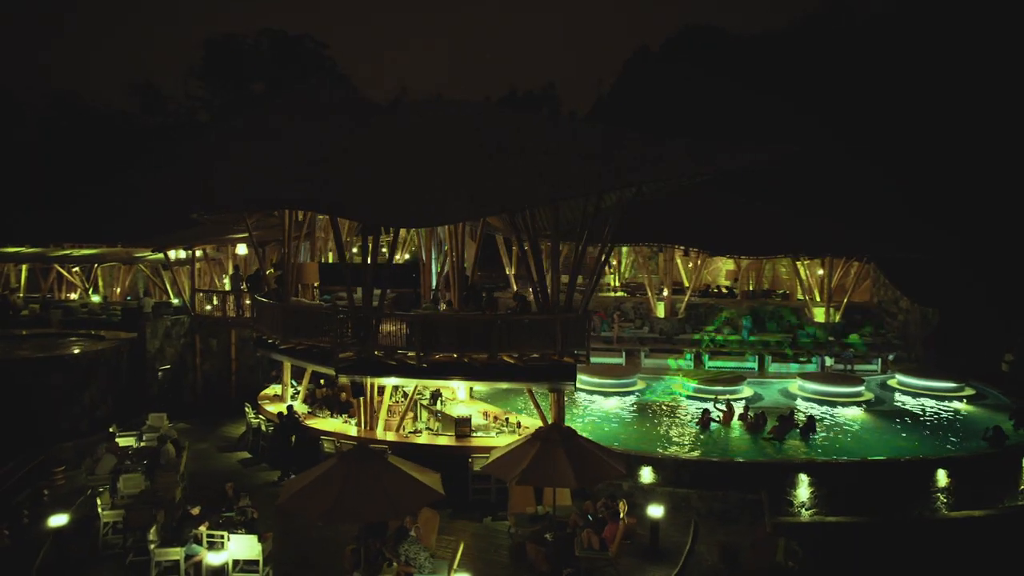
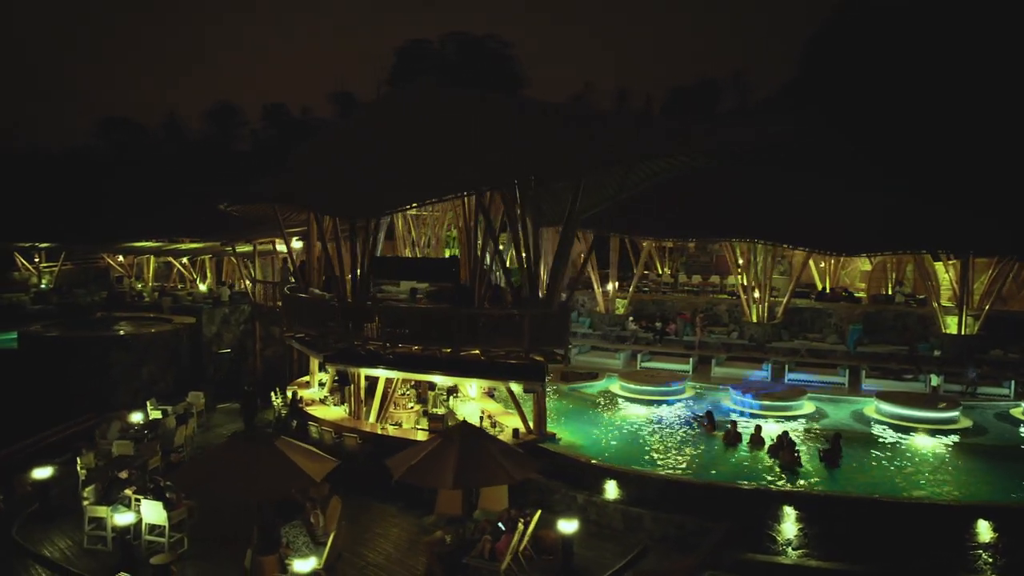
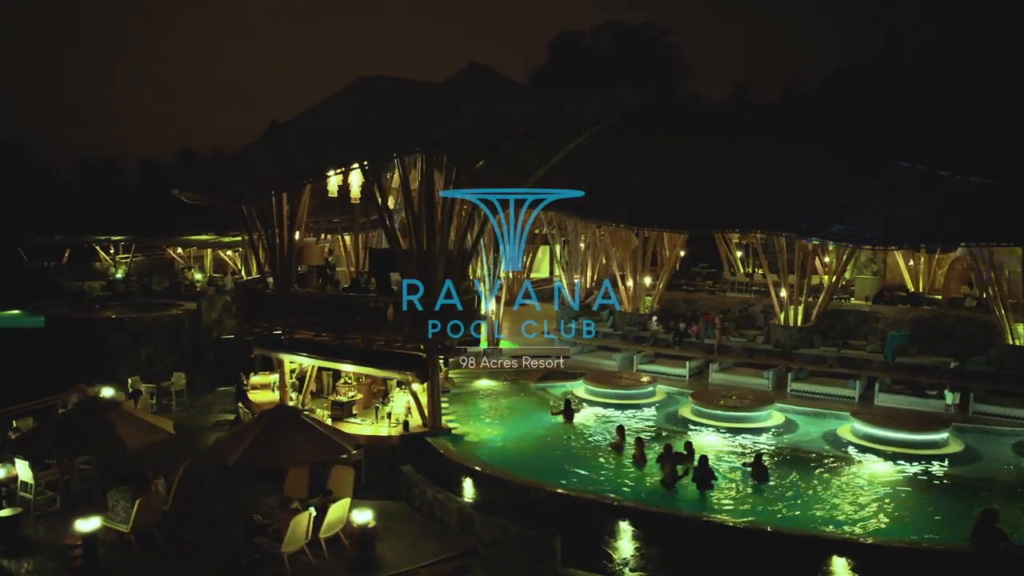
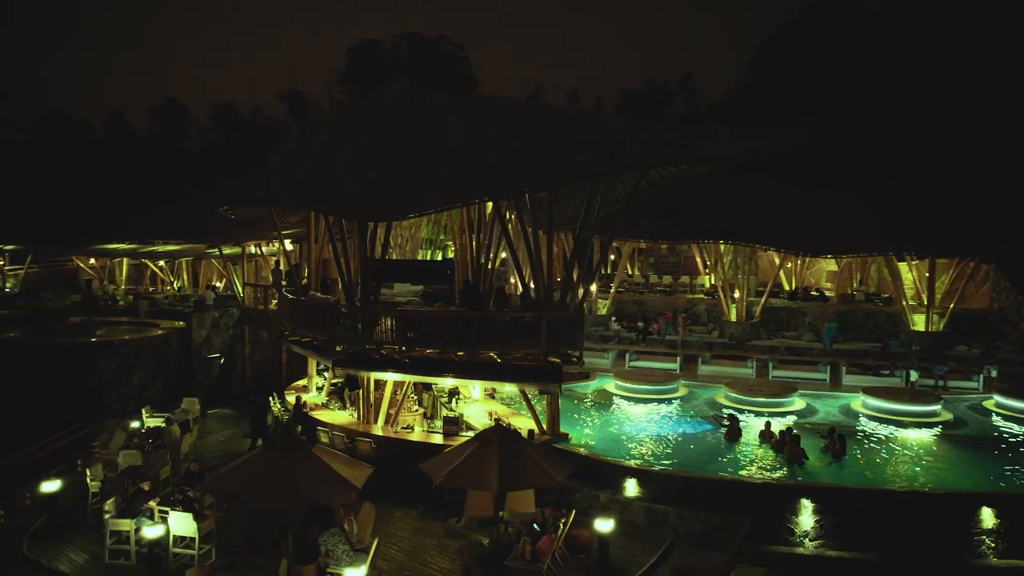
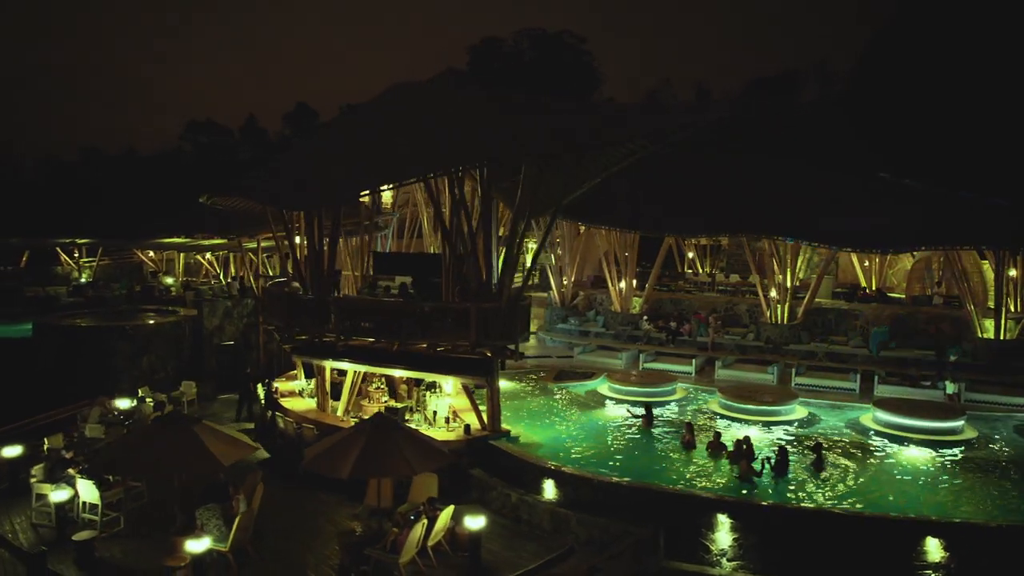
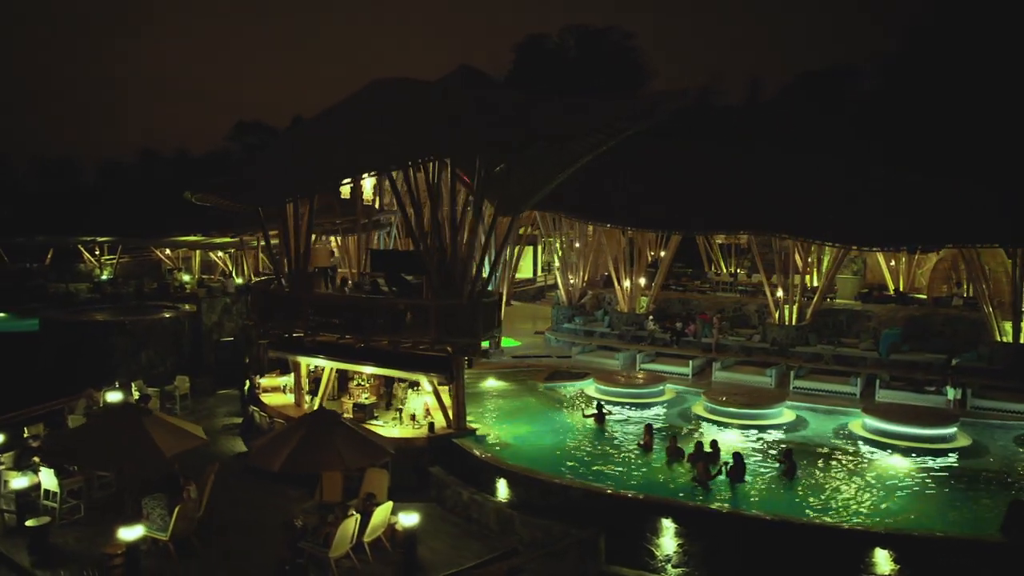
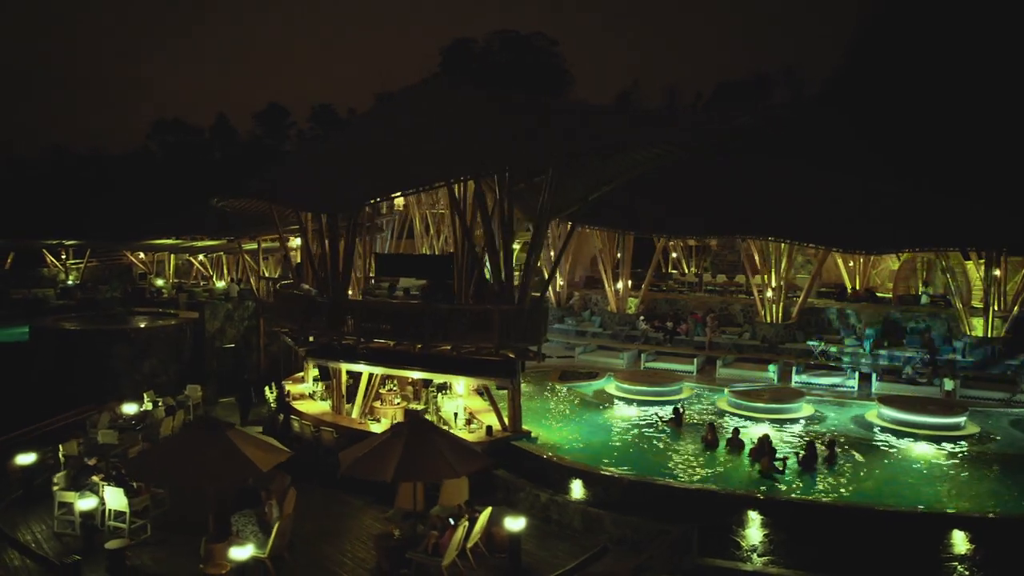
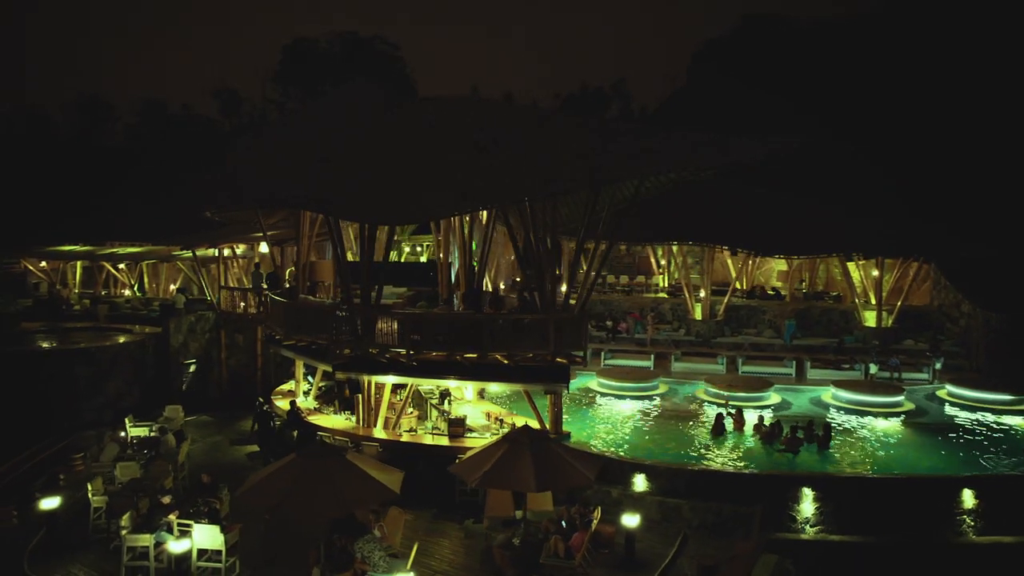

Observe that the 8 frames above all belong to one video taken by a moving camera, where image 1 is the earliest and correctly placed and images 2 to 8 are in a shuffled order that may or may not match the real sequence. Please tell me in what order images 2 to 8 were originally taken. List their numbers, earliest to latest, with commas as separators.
8, 4, 2, 7, 5, 6, 3
